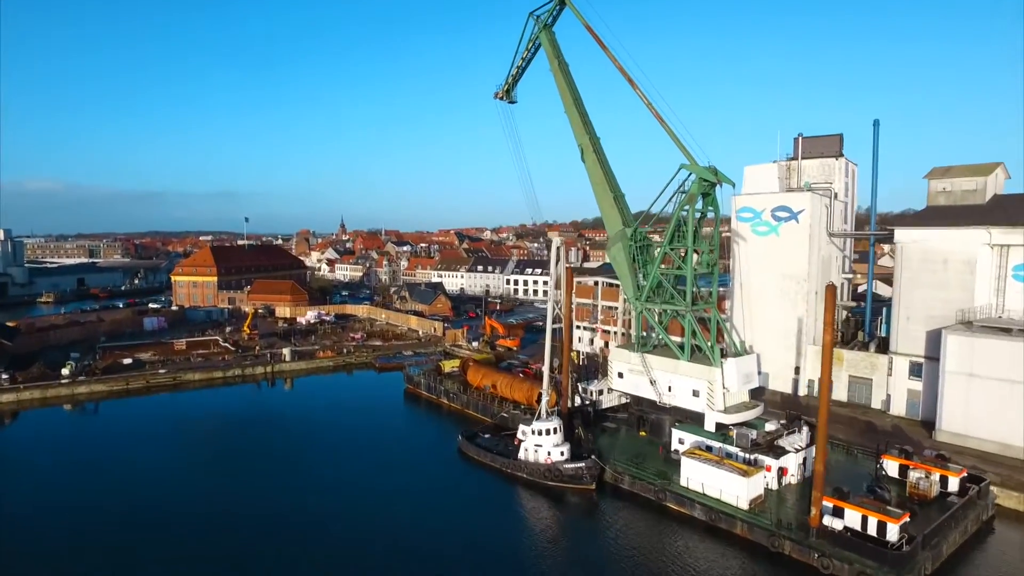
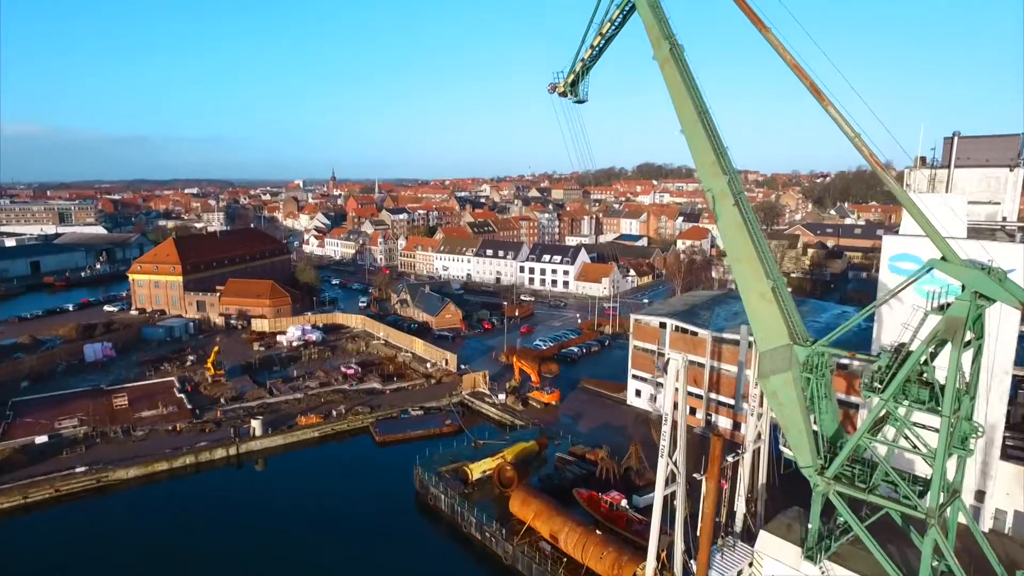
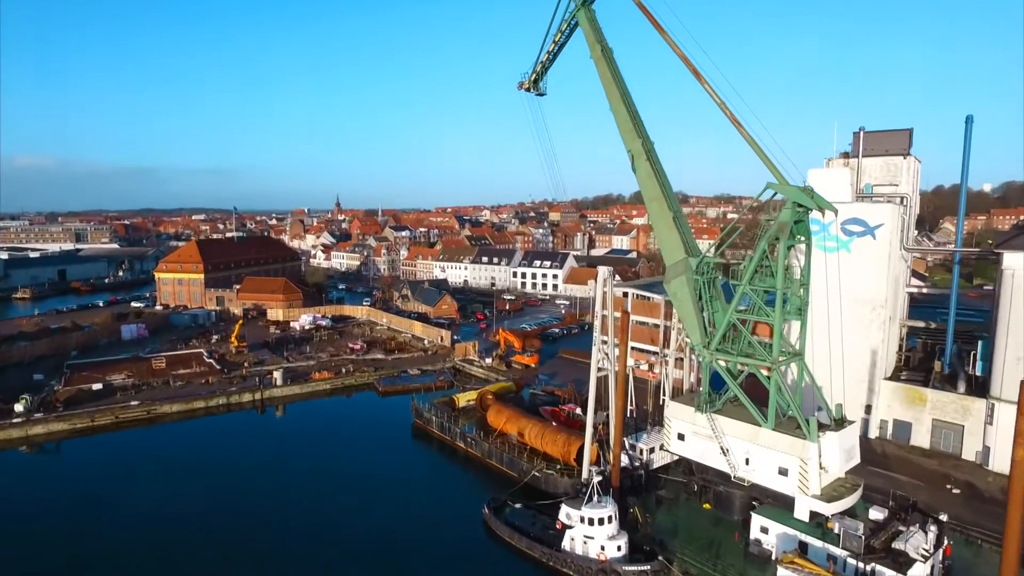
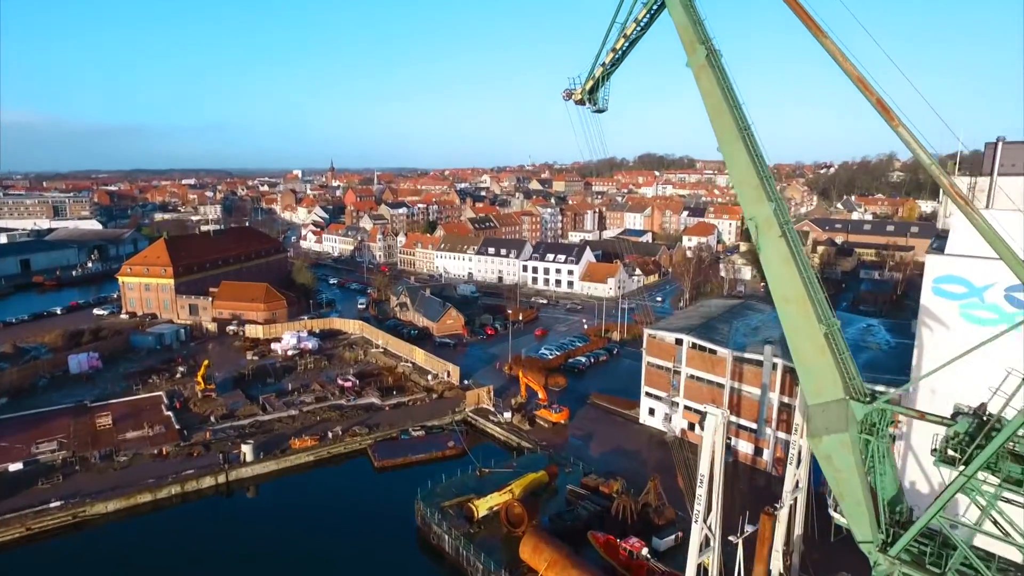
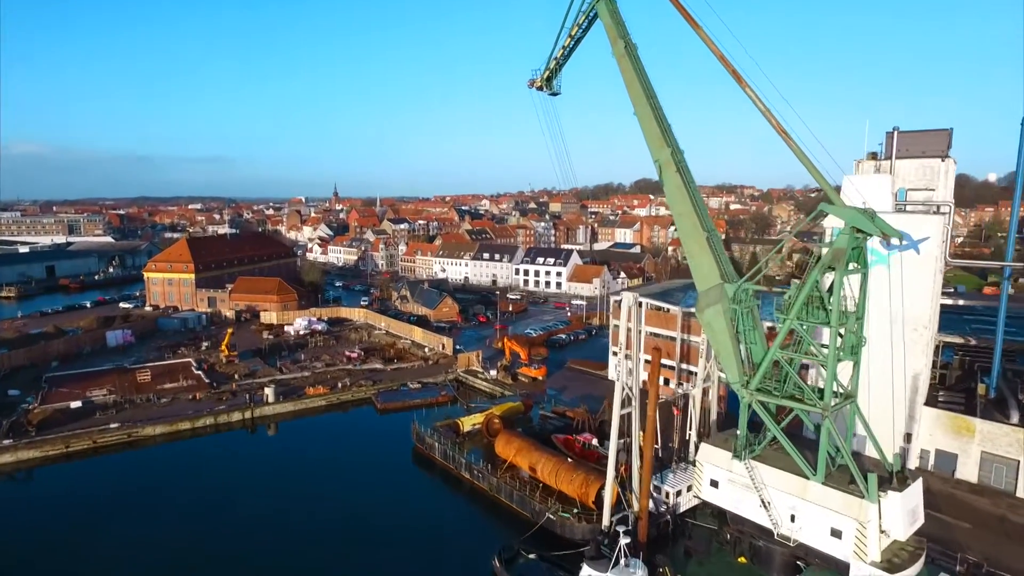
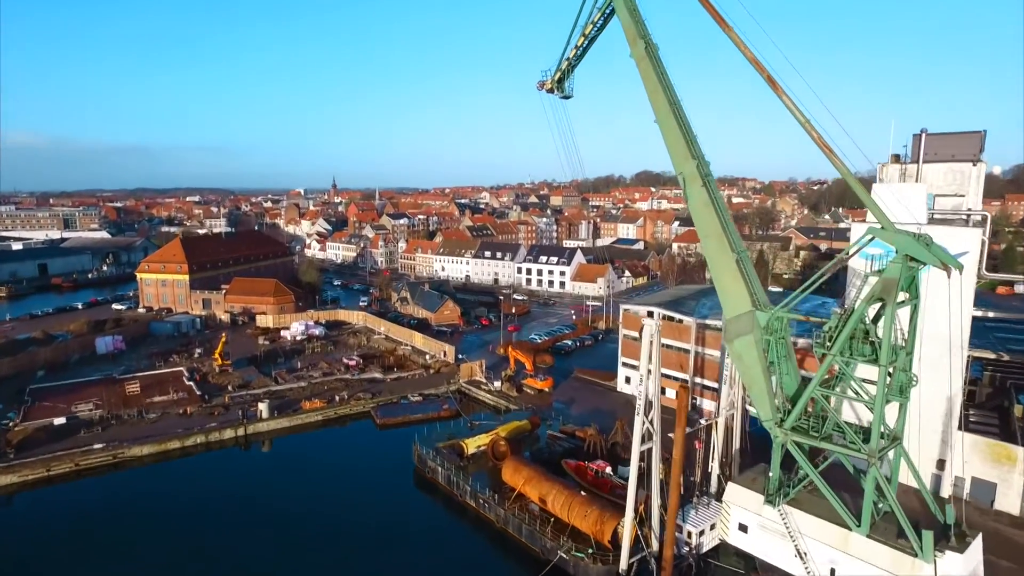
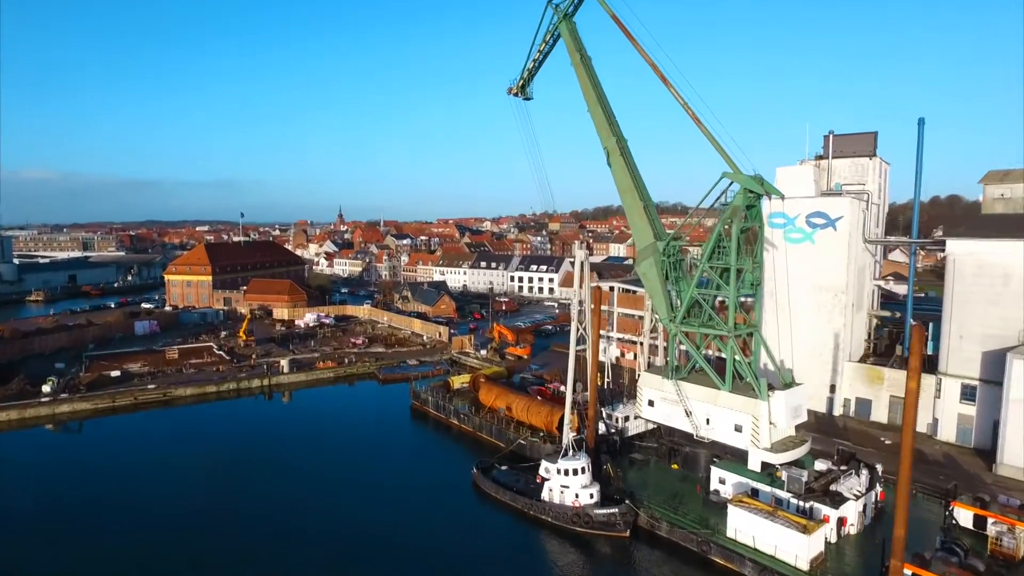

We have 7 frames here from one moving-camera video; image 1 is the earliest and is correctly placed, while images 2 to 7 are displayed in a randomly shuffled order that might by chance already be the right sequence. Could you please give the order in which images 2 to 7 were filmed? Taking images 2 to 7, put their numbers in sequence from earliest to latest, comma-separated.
7, 3, 5, 6, 2, 4
